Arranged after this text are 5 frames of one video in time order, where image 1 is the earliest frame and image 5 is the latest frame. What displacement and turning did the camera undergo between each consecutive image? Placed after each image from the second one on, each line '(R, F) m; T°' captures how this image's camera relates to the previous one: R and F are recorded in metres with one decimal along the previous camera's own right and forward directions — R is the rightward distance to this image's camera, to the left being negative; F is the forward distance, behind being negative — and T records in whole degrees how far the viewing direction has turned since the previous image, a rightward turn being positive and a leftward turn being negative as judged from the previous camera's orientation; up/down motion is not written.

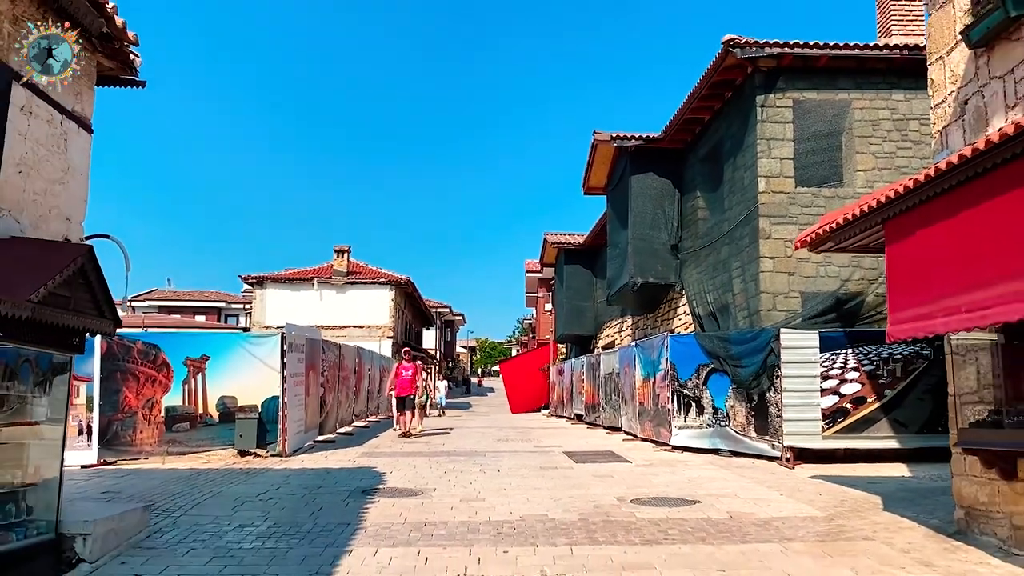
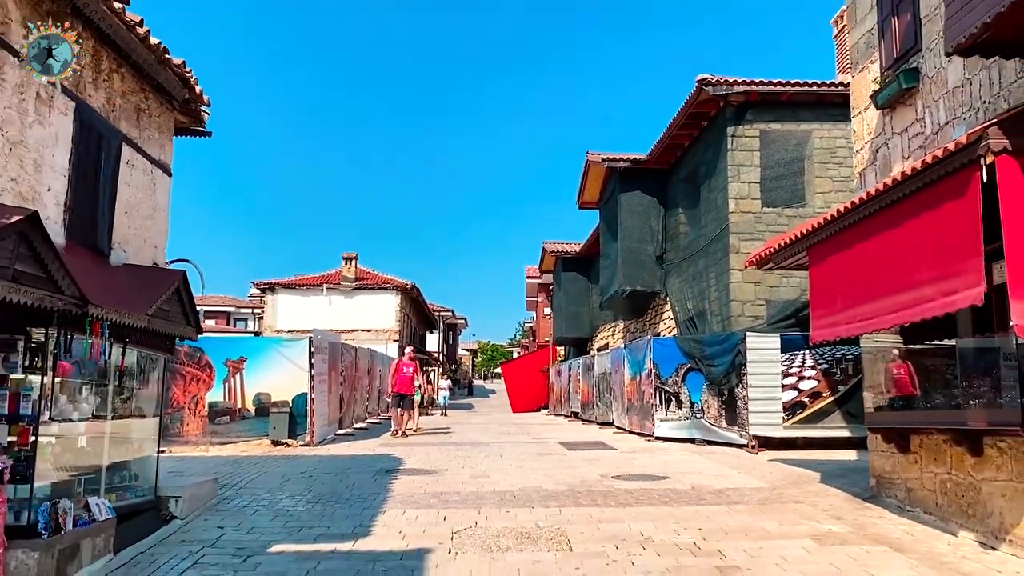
(0.0, -1.5) m; 0°
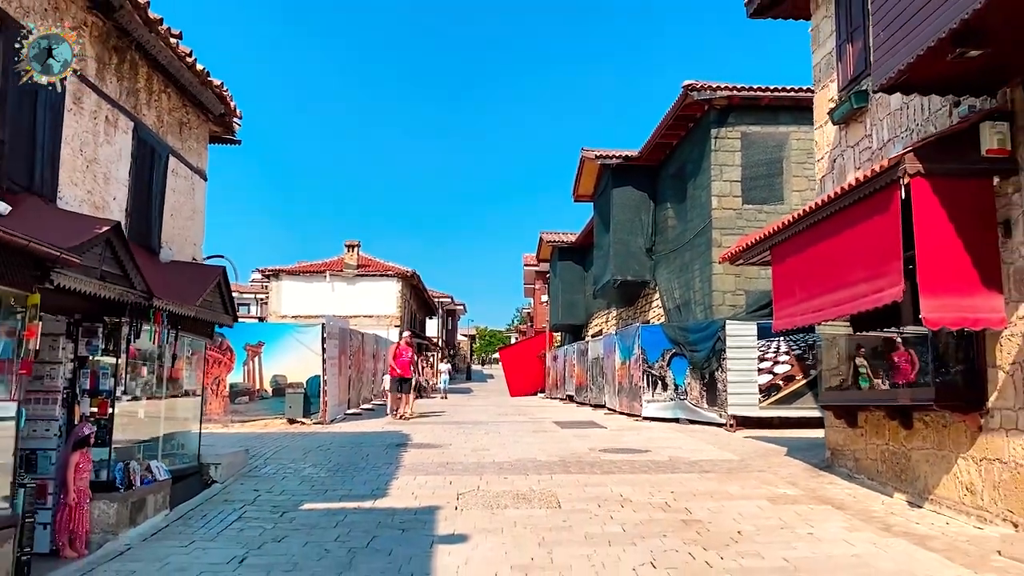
(0.0, -1.0) m; 0°
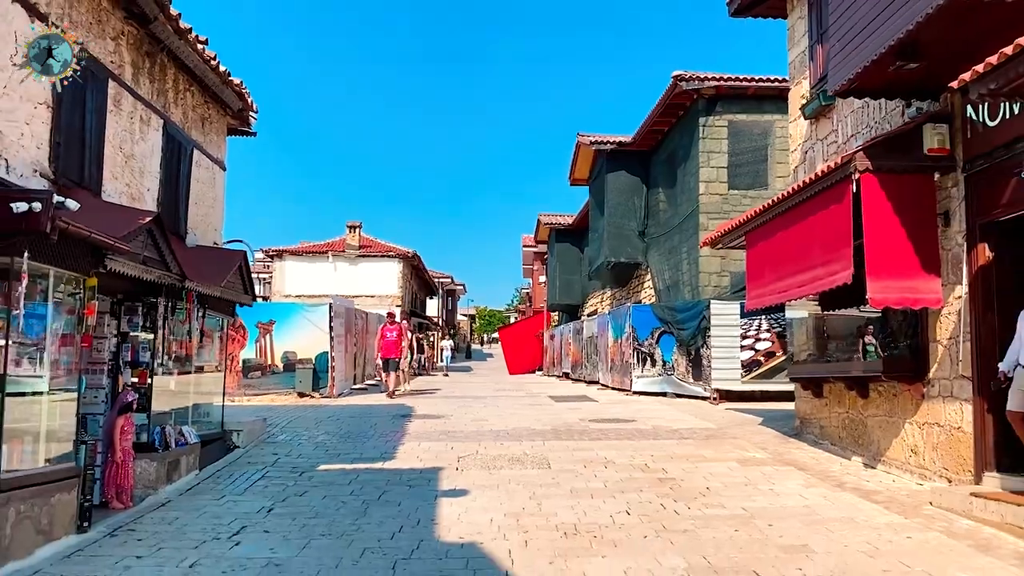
(0.0, -0.7) m; 0°
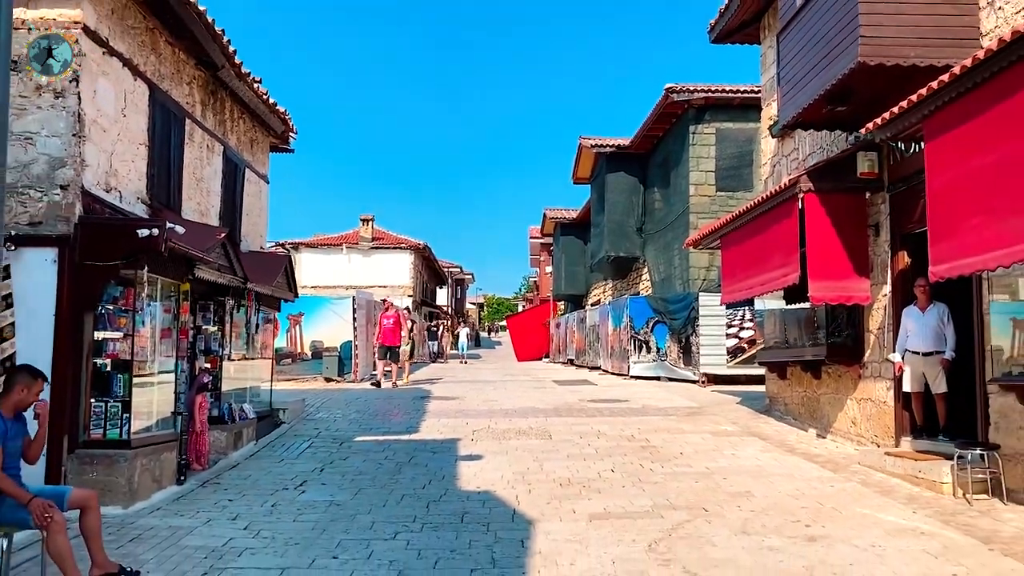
(0.0, -1.4) m; -1°
